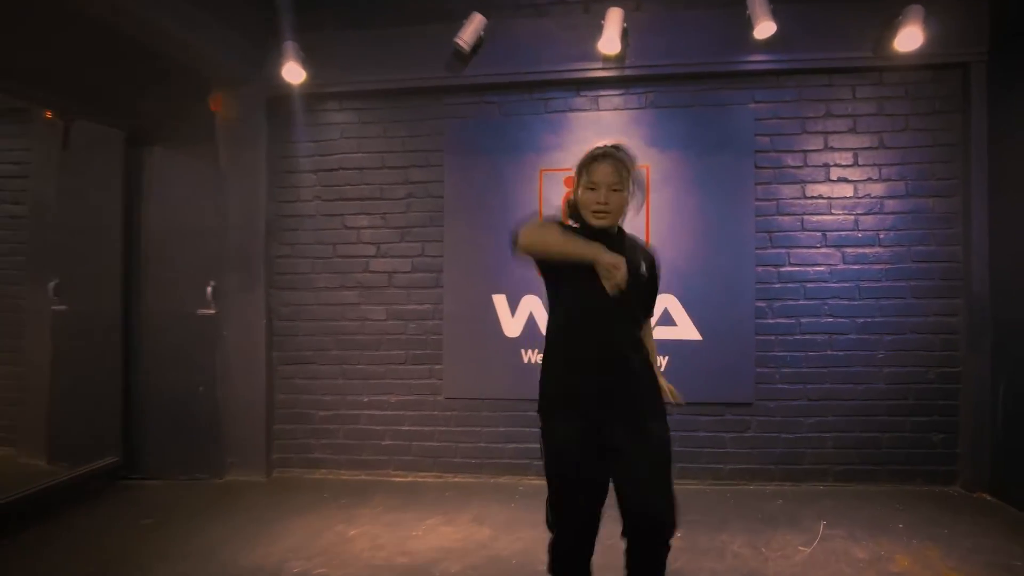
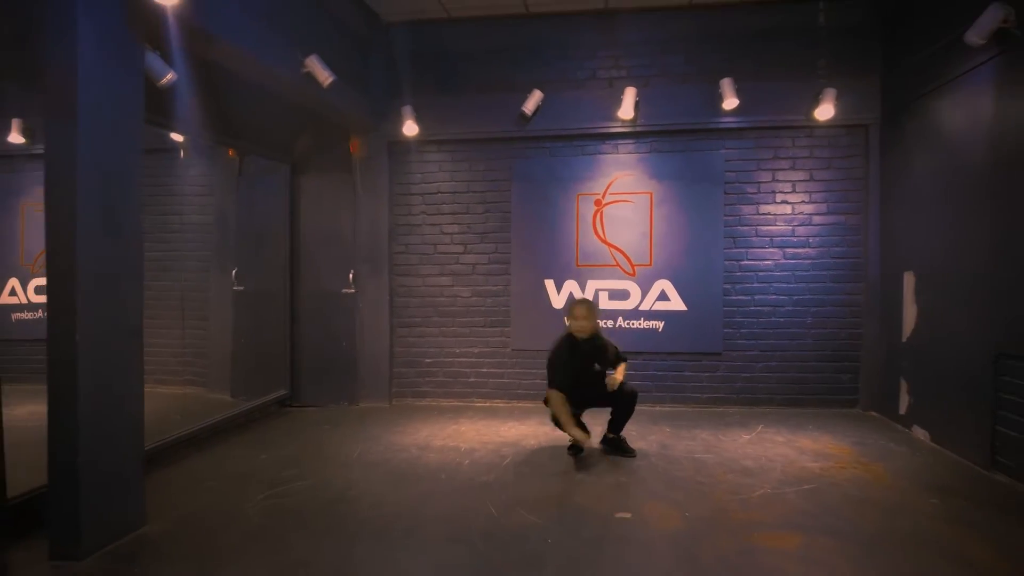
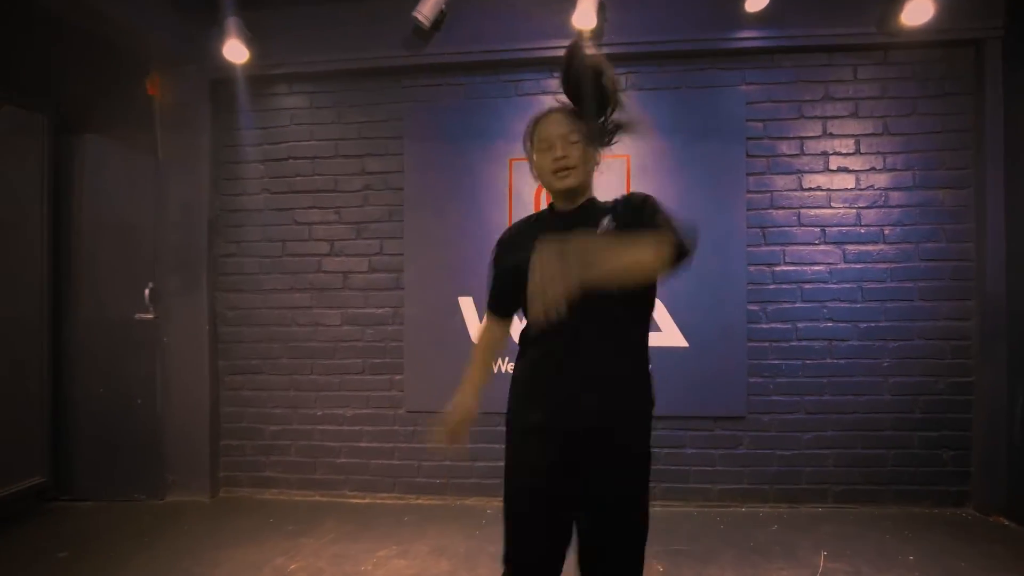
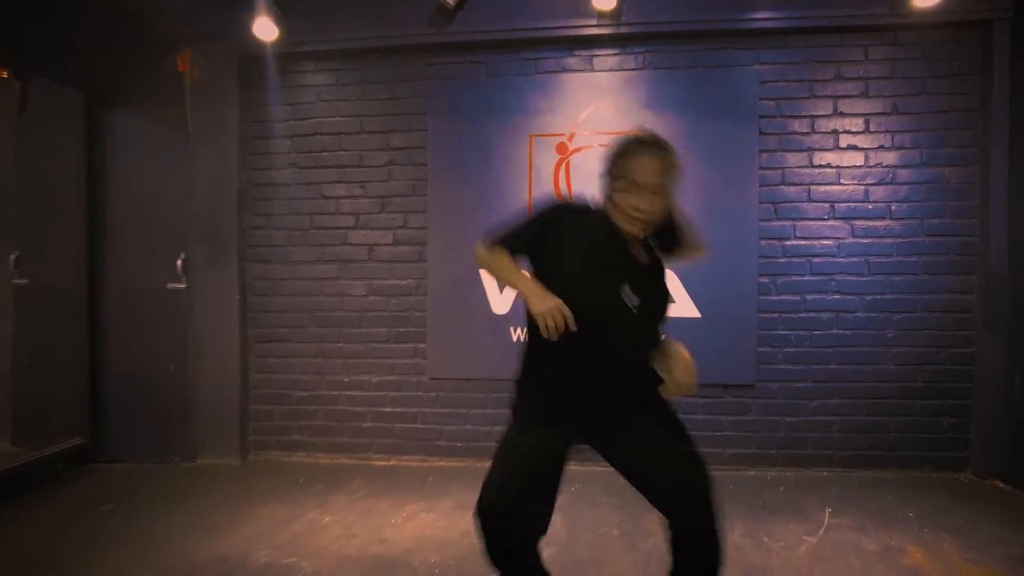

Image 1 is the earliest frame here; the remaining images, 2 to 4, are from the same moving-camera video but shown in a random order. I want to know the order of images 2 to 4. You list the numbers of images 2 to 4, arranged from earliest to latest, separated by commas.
3, 4, 2
